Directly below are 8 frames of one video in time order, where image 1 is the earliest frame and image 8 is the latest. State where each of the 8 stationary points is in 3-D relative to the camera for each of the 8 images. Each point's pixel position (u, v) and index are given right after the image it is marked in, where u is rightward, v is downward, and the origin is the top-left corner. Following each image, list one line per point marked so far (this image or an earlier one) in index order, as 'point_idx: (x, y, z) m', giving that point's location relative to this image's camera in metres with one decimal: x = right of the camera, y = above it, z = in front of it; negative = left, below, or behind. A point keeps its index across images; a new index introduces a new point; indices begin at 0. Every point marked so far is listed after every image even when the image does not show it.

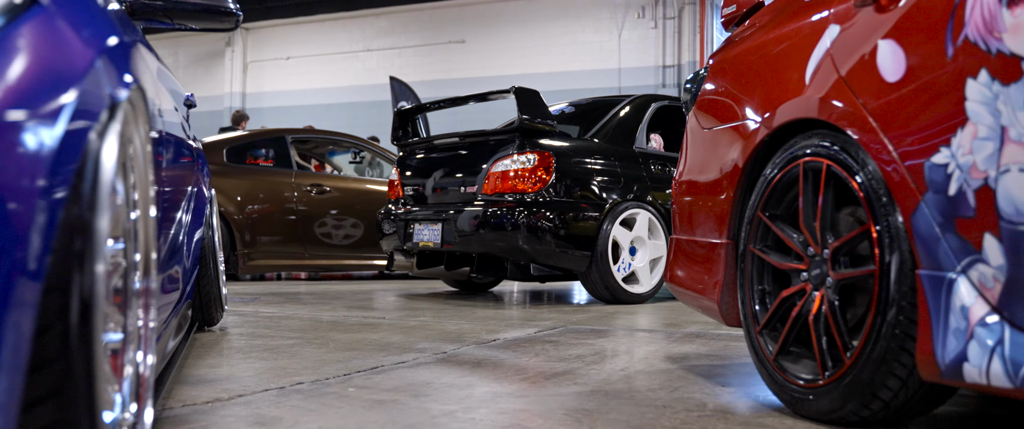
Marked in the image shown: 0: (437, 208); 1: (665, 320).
0: (-0.3, 0.0, +4.3) m
1: (+0.4, -0.3, +3.4) m
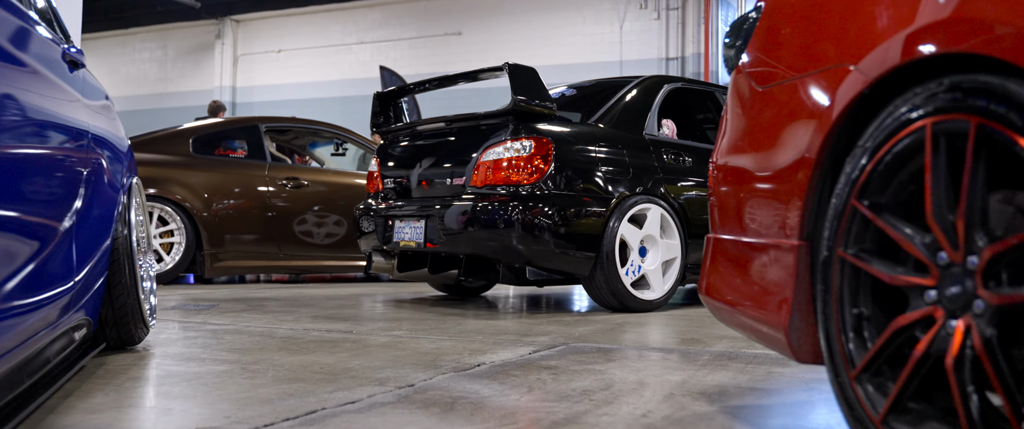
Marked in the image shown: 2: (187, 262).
0: (-0.3, 0.0, +3.8) m
1: (+0.4, -0.3, +2.9) m
2: (-1.5, -0.2, +5.1) m
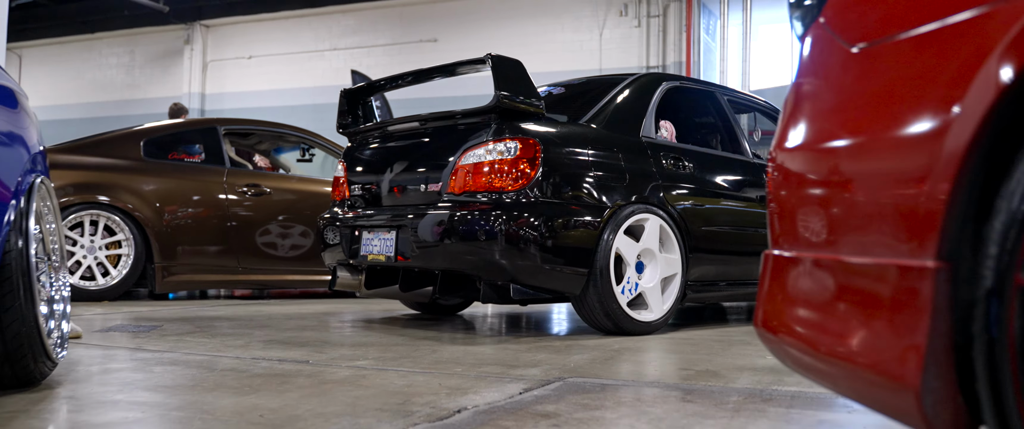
0: (-0.4, 0.0, +3.4) m
1: (+0.4, -0.3, +2.5) m
2: (-1.6, -0.3, +4.7) m
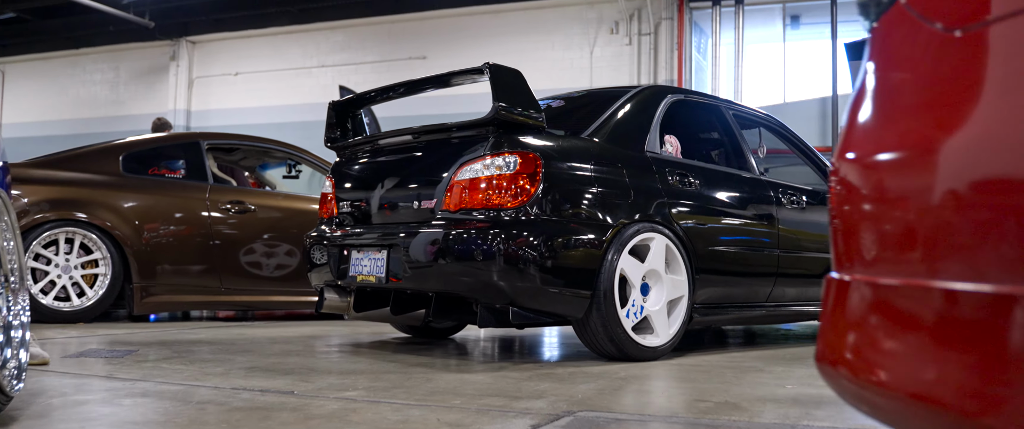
0: (-0.4, 0.0, +3.2) m
1: (+0.4, -0.4, +2.3) m
2: (-1.6, -0.3, +4.5) m
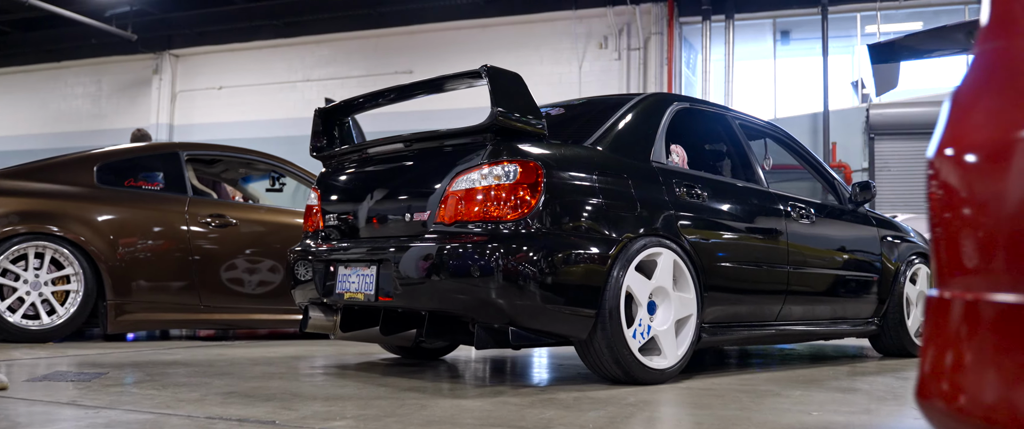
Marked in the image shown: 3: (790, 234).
0: (-0.4, -0.1, +3.0) m
1: (+0.4, -0.4, +2.1) m
2: (-1.6, -0.4, +4.3) m
3: (+0.9, -0.1, +3.6) m
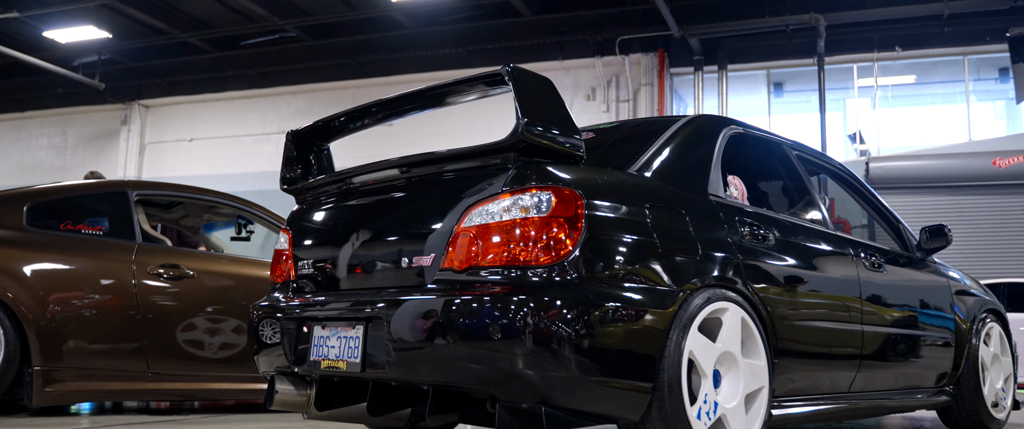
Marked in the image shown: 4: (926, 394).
0: (-0.3, -0.2, +2.3) m
1: (+0.5, -0.4, +1.5) m
2: (-1.6, -0.5, +3.6) m
3: (+0.9, -0.2, +3.0) m
4: (+1.2, -0.5, +3.4) m
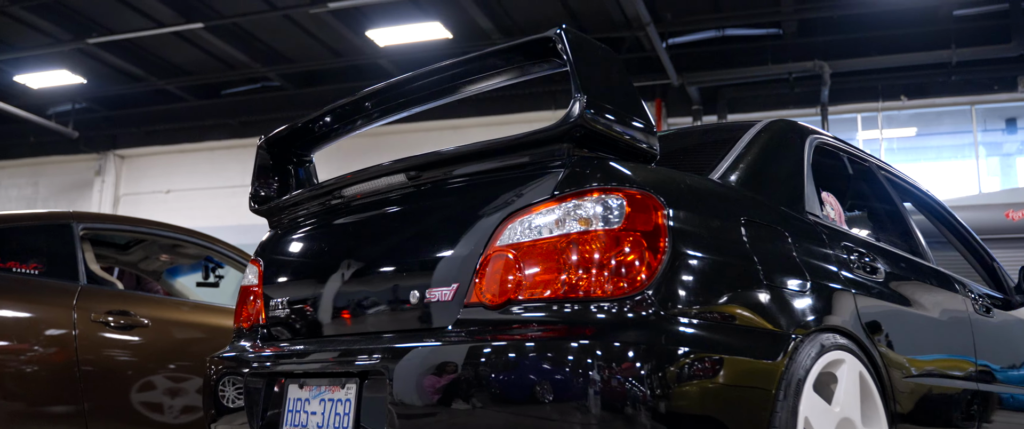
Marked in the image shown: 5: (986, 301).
0: (-0.3, -0.2, +1.7) m
1: (+0.5, -0.4, +0.9) m
2: (-1.6, -0.6, +3.0) m
3: (+1.0, -0.3, +2.4) m
4: (+1.3, -0.6, +2.8) m
5: (+1.1, -0.2, +2.6) m
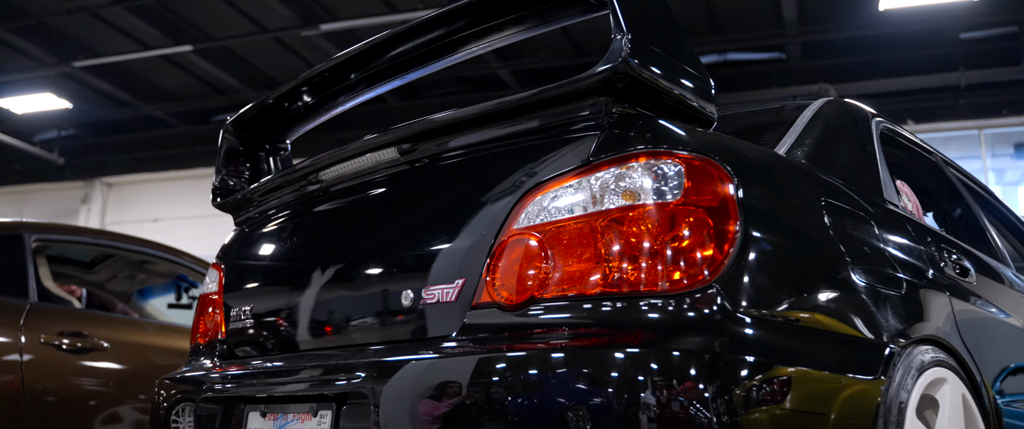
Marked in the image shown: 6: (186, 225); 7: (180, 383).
0: (-0.2, -0.2, +1.4) m
1: (+0.6, -0.4, +0.5) m
2: (-1.5, -0.6, +2.6) m
3: (+1.0, -0.3, +2.0) m
4: (+1.3, -0.6, +2.4) m
5: (+1.1, -0.2, +2.2) m
6: (-3.8, -0.1, +13.3) m
7: (-0.5, -0.3, +1.7) m
